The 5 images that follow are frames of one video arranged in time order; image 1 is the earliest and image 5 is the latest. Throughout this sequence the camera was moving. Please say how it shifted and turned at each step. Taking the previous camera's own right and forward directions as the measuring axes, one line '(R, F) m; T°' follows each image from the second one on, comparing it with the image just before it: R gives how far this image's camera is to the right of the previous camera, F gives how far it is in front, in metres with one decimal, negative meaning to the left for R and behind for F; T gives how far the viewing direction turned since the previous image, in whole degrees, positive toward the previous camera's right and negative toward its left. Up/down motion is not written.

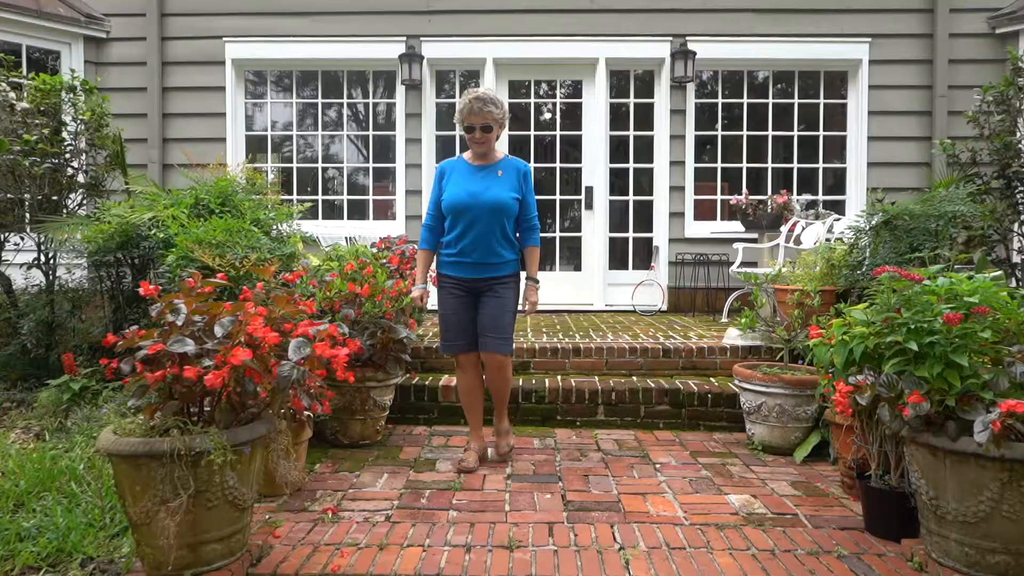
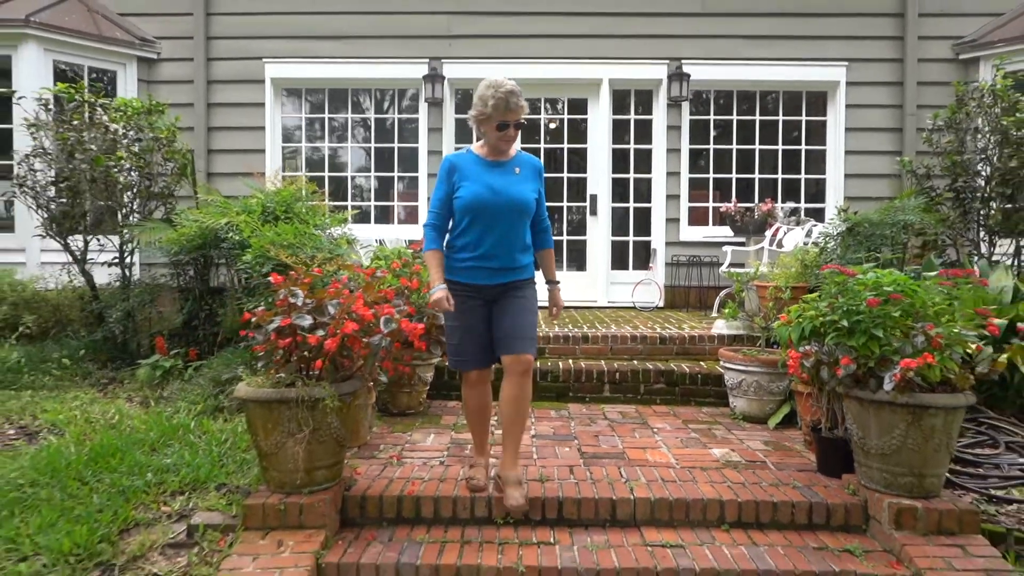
(-0.1, -0.6) m; 0°
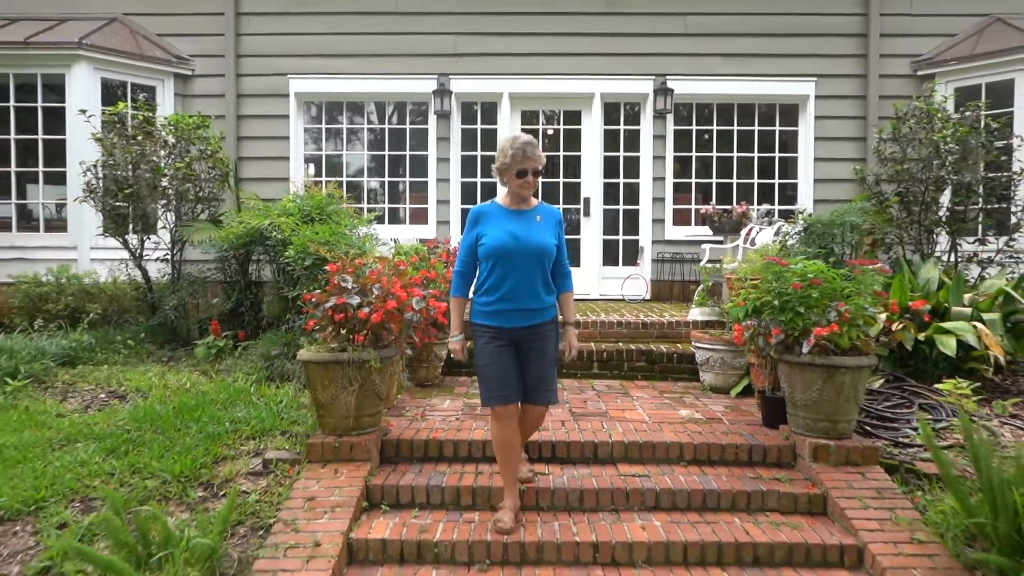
(0.0, -0.7) m; 0°
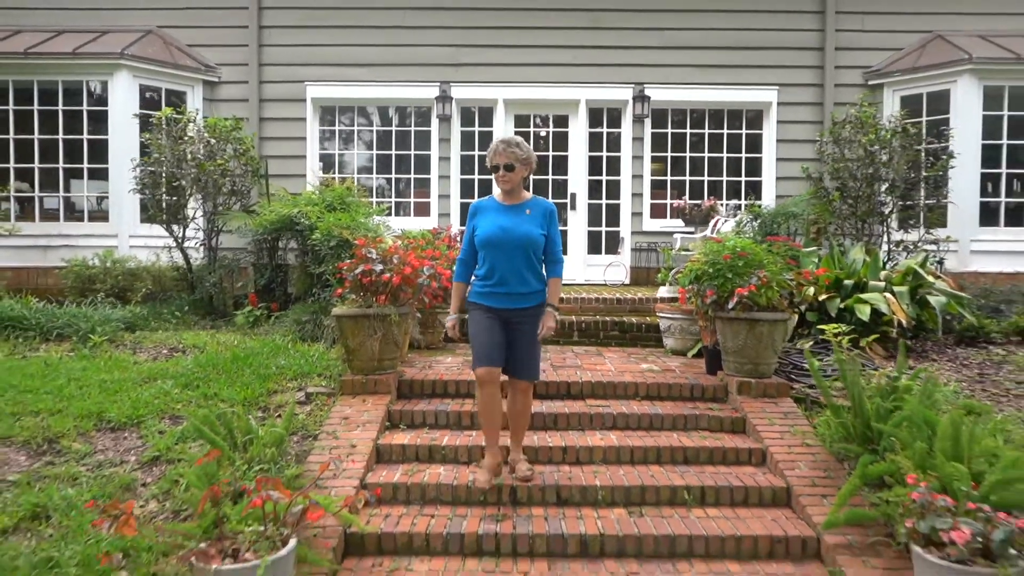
(0.0, -0.8) m; 0°
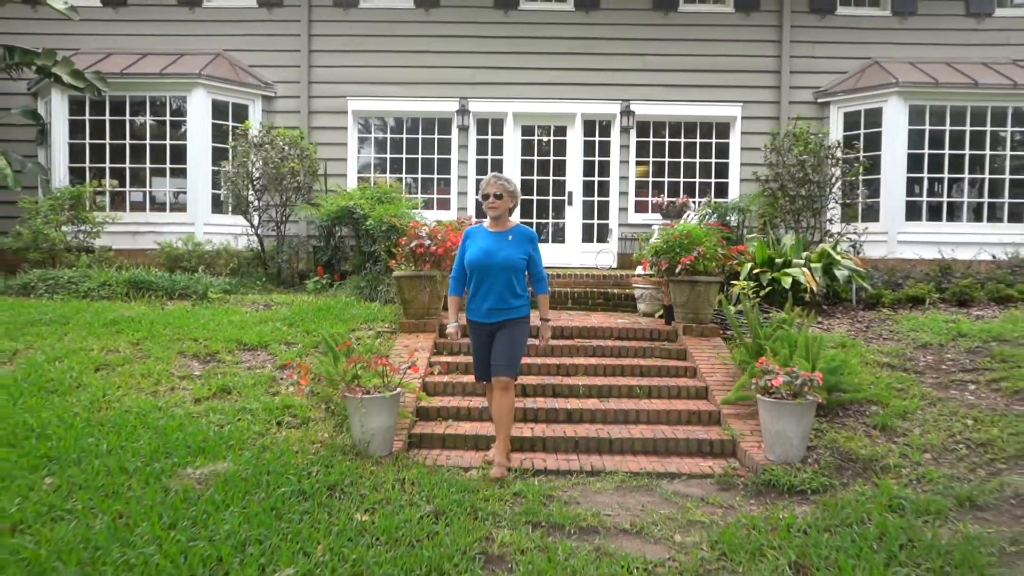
(-0.1, -1.6) m; 0°
